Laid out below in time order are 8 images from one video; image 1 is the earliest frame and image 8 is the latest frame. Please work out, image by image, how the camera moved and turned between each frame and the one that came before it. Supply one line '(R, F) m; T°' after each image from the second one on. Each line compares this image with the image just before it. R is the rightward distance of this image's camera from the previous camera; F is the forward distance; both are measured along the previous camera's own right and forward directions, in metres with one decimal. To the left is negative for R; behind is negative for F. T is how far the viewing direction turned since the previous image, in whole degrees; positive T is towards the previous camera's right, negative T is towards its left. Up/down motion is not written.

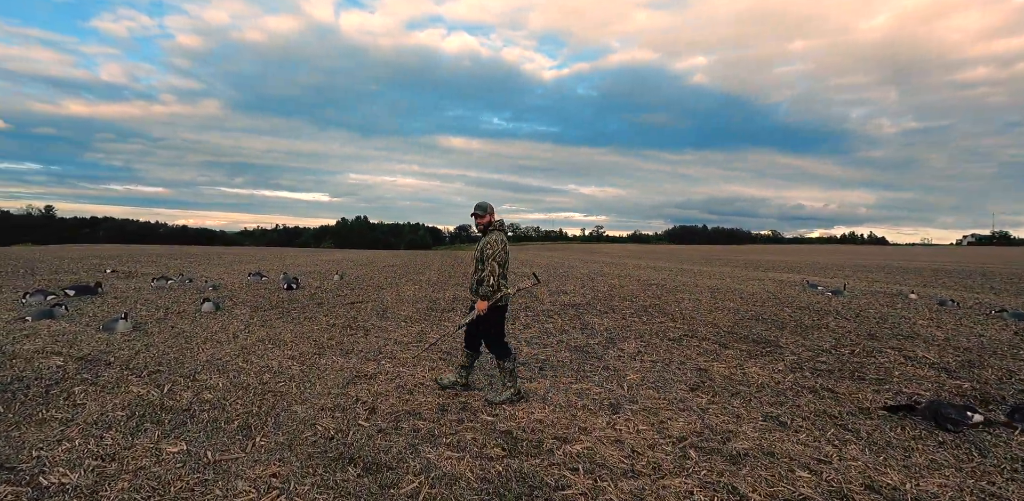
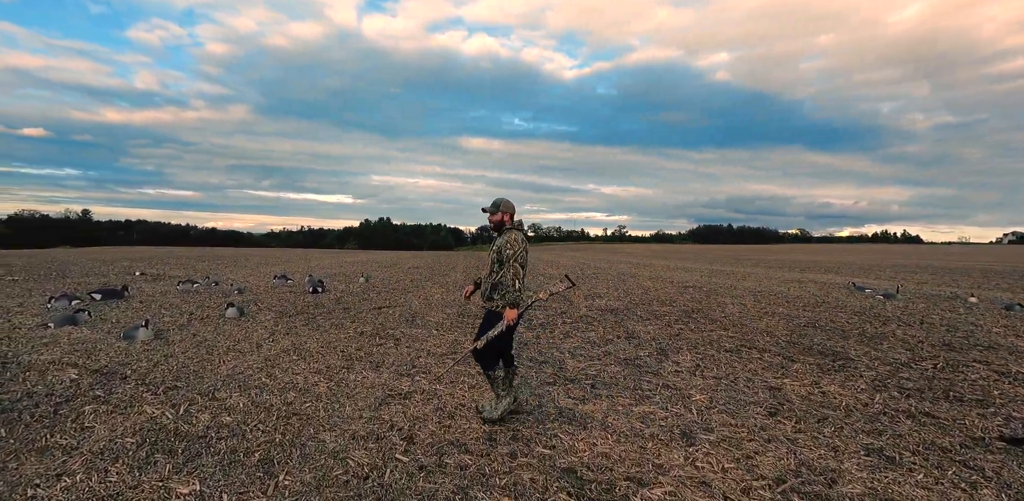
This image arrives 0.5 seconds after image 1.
(-0.3, +0.7) m; -2°
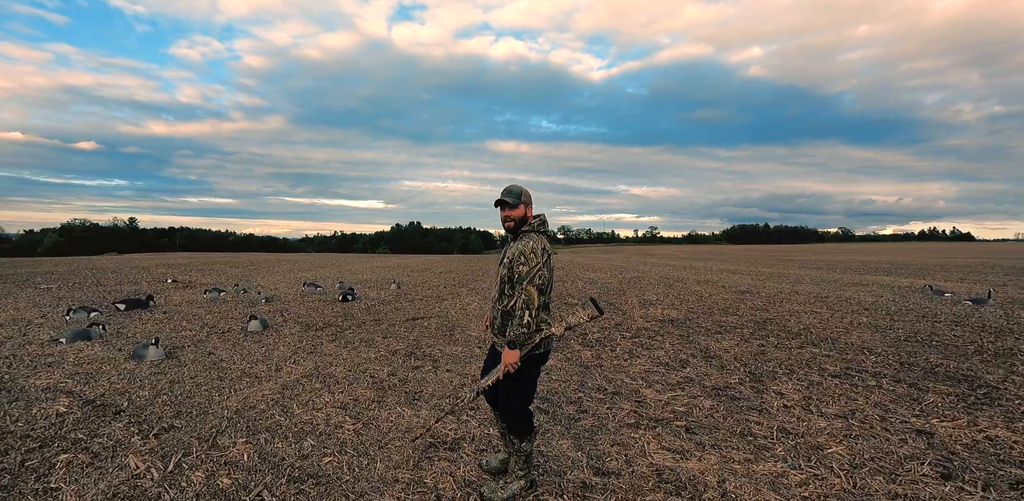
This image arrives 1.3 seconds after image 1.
(-0.4, +1.2) m; -3°
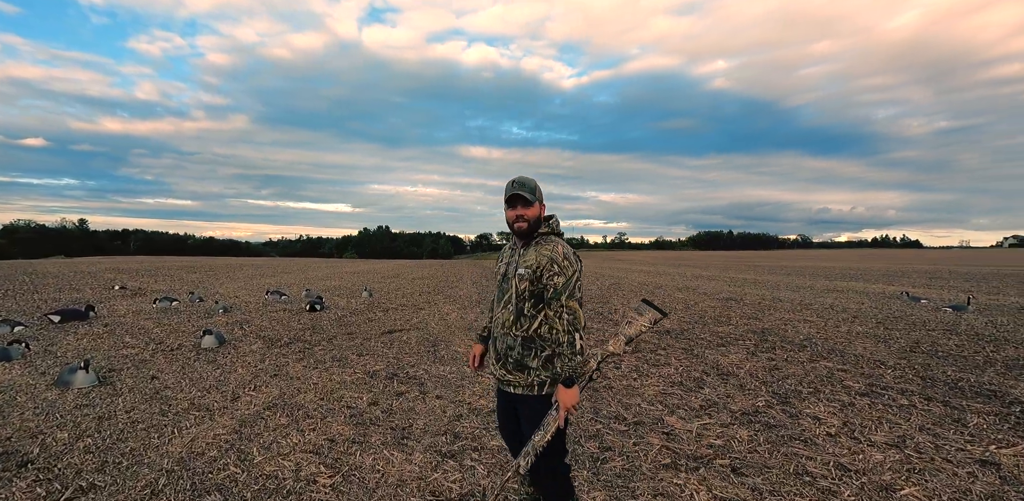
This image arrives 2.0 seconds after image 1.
(-0.4, +0.9) m; +3°
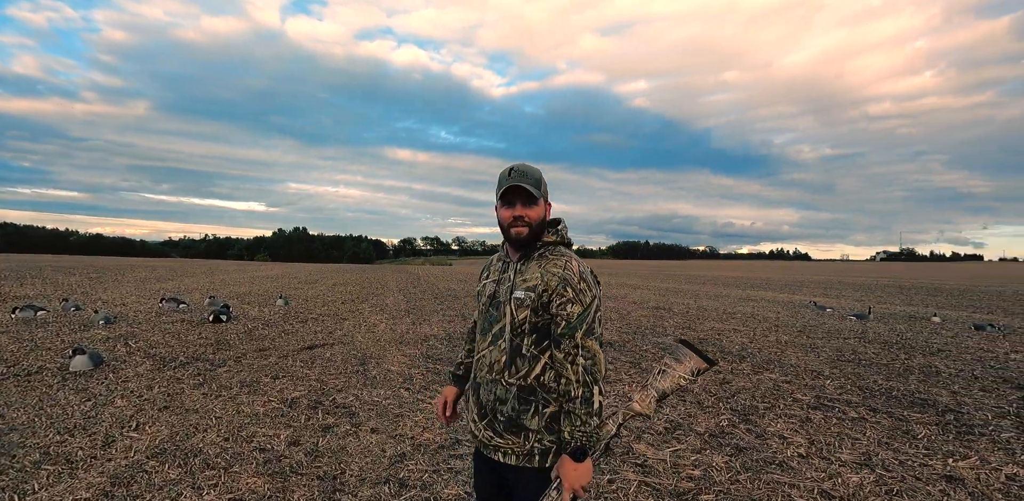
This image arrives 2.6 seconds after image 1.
(-0.3, +0.7) m; +9°
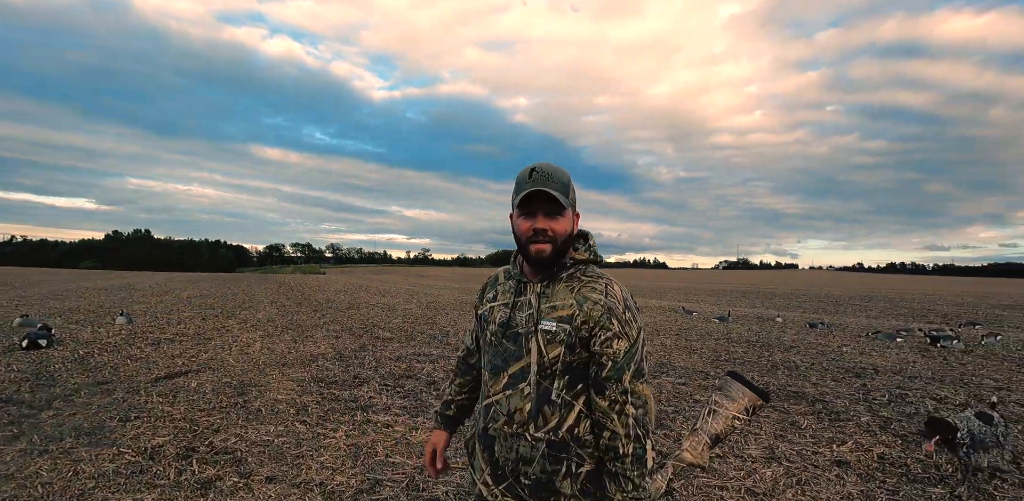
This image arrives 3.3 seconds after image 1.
(-0.4, +0.5) m; +14°
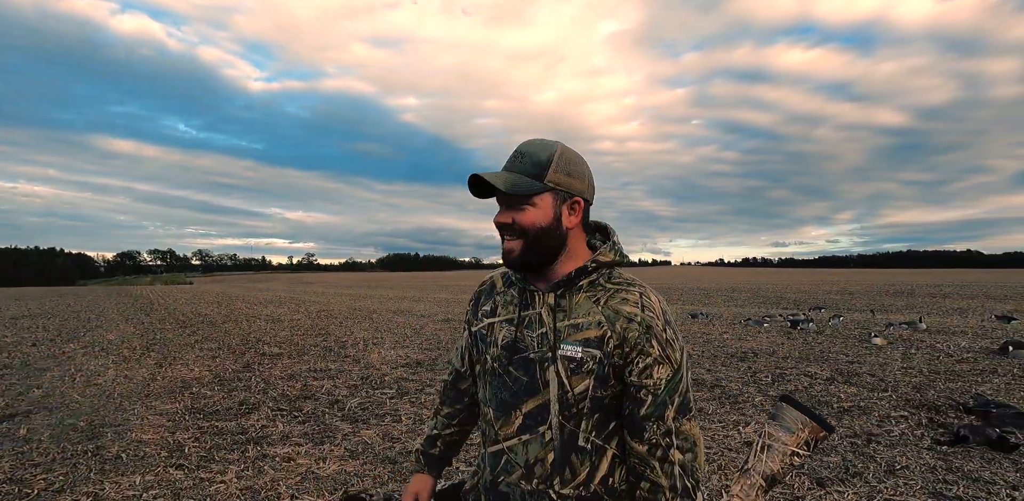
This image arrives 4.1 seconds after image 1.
(-0.3, +0.4) m; +12°
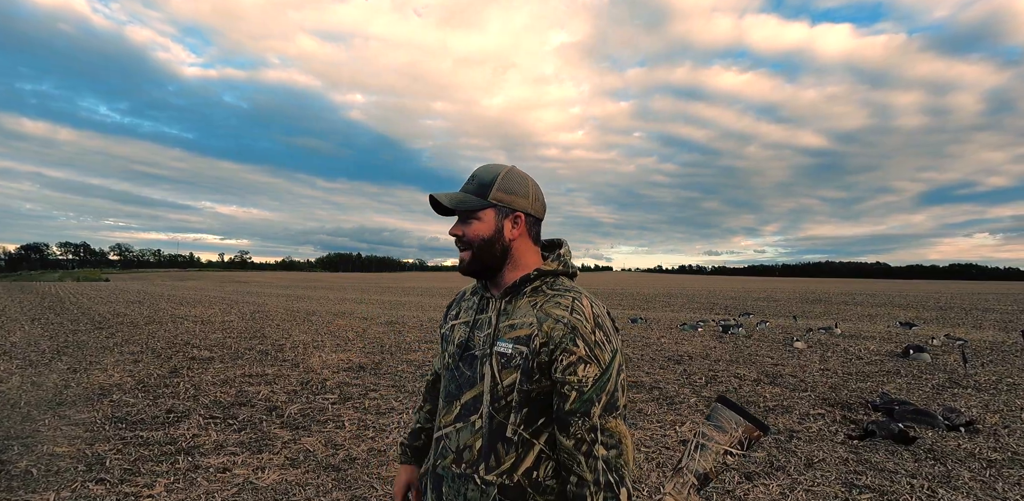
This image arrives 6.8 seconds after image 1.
(-0.1, -0.1) m; +6°
